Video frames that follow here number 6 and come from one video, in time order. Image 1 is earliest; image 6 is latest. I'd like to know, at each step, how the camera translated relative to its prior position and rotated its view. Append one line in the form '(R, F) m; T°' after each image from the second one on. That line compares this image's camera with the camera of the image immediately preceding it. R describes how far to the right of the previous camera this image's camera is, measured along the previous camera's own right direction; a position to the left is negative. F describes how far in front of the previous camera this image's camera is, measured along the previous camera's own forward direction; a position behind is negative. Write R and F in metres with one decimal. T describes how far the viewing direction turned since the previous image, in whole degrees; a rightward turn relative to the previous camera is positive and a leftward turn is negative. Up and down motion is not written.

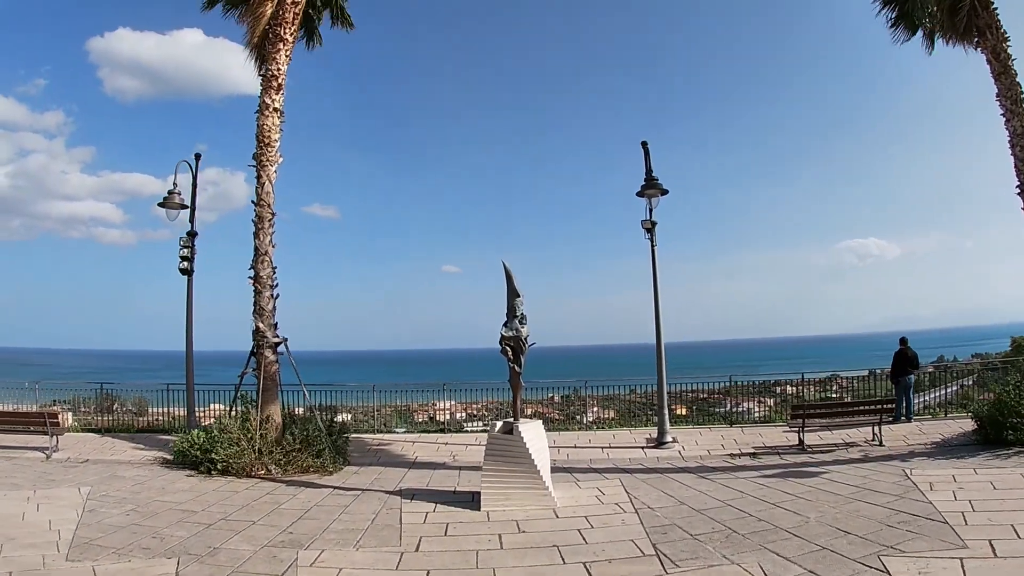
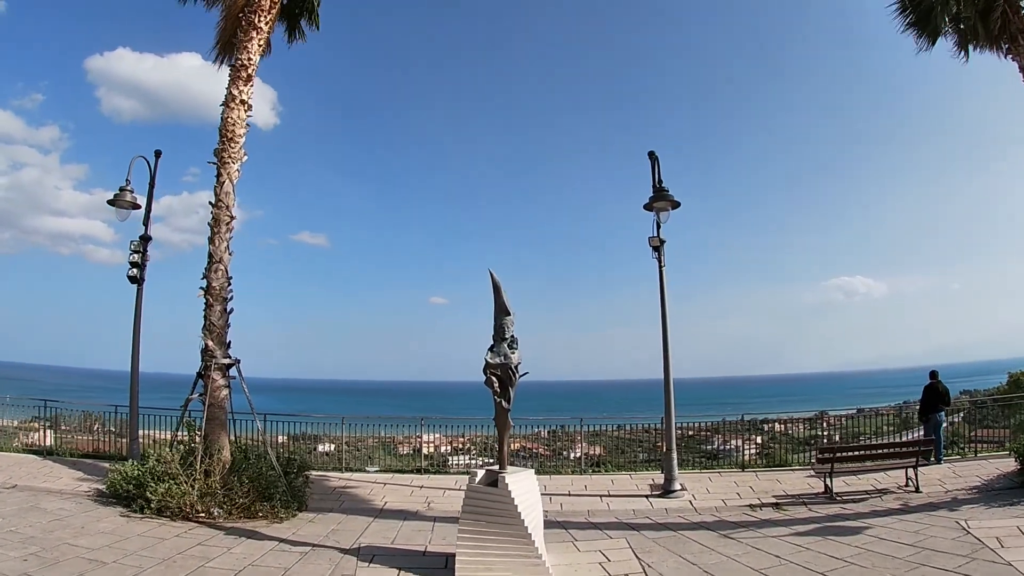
(0.0, +1.1) m; +1°
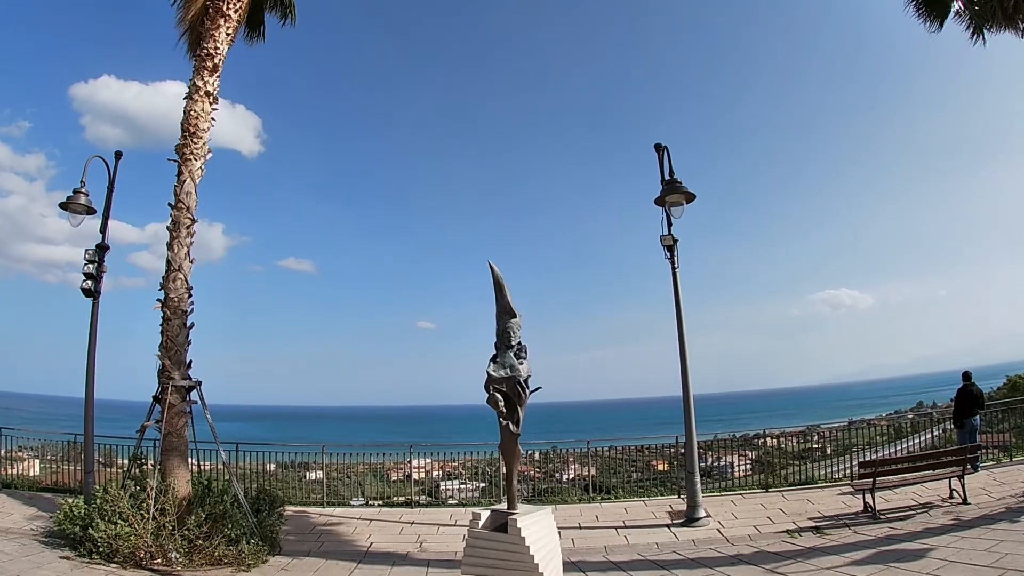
(-0.1, +0.8) m; +1°
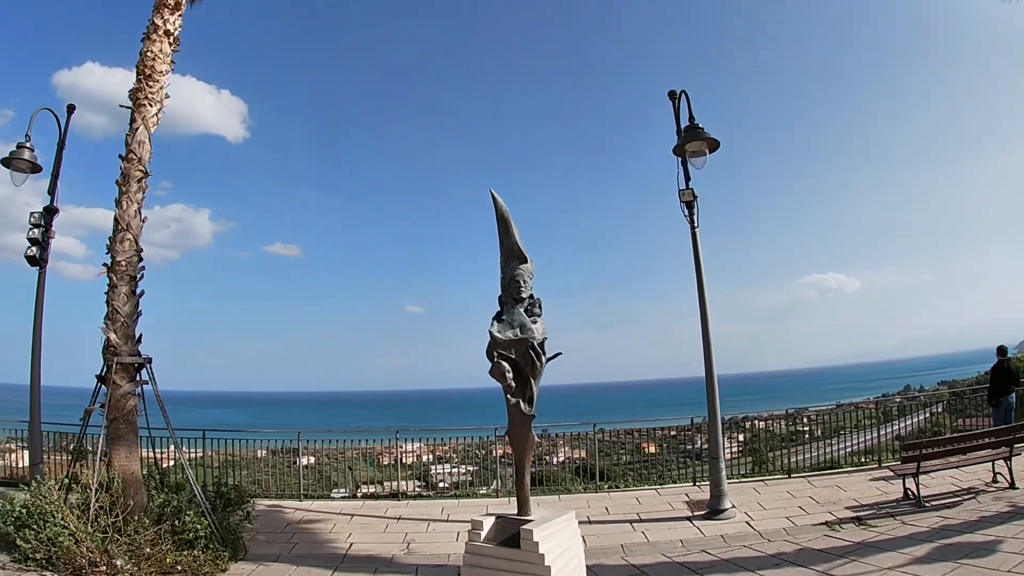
(-0.1, +0.9) m; +1°
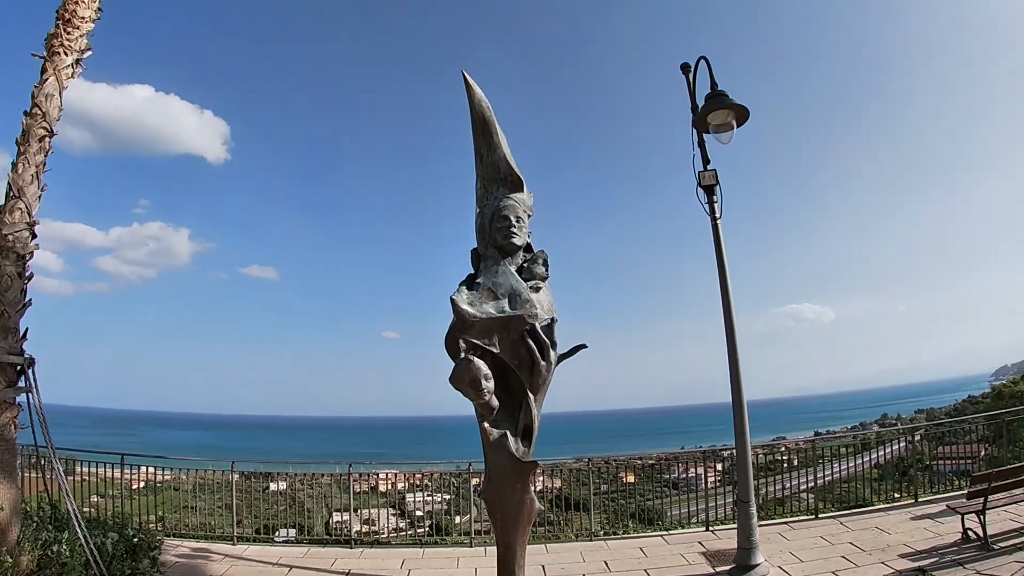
(0.0, +1.2) m; +2°
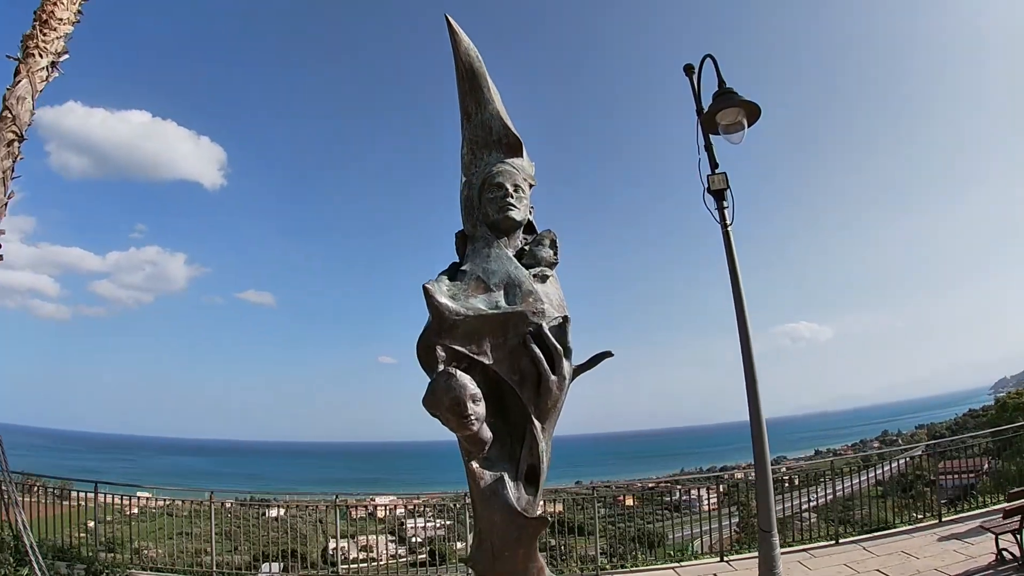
(0.0, +0.4) m; 0°
